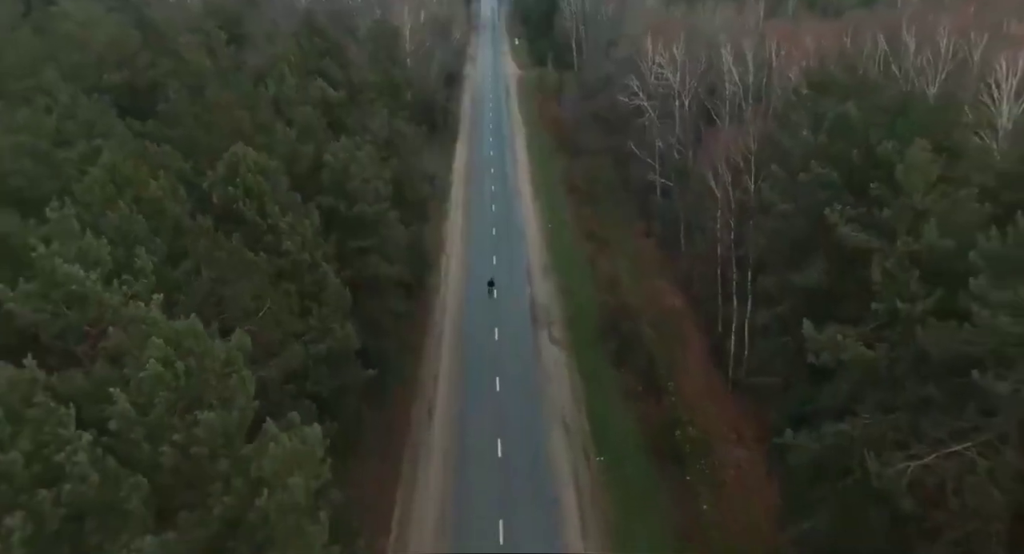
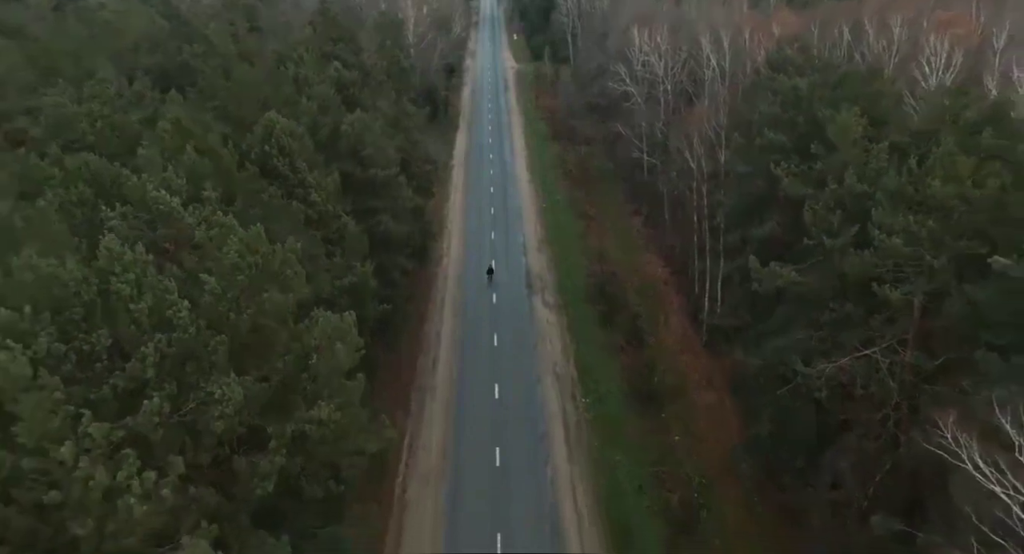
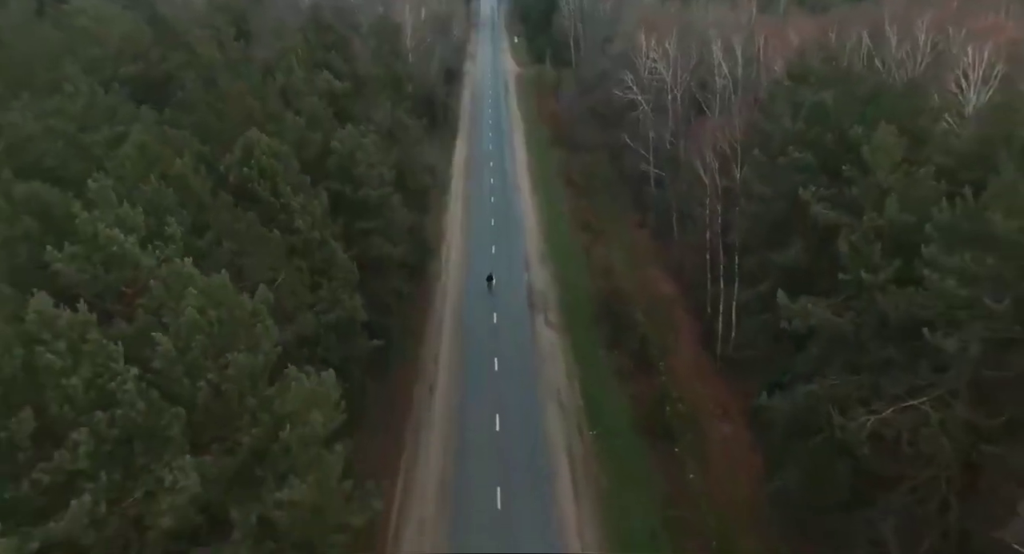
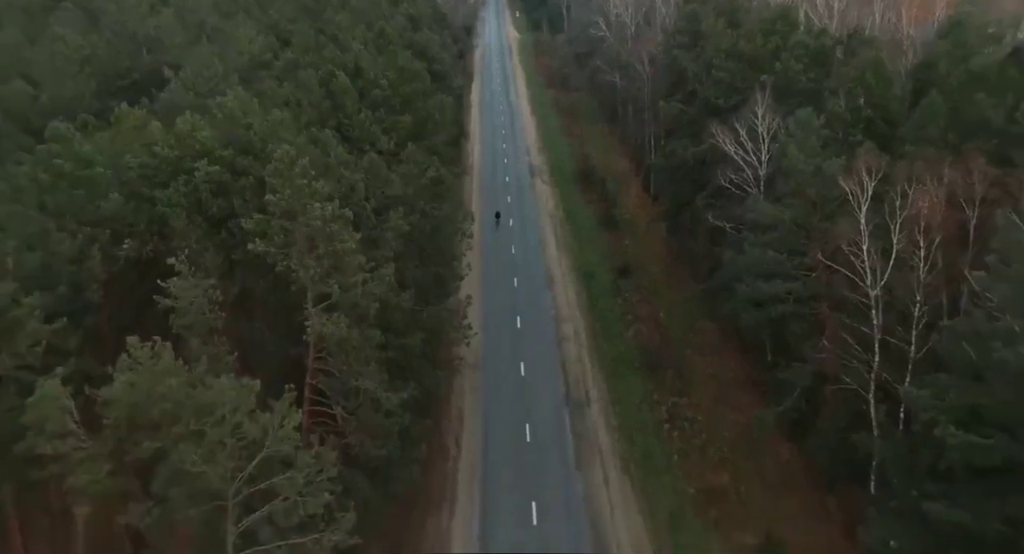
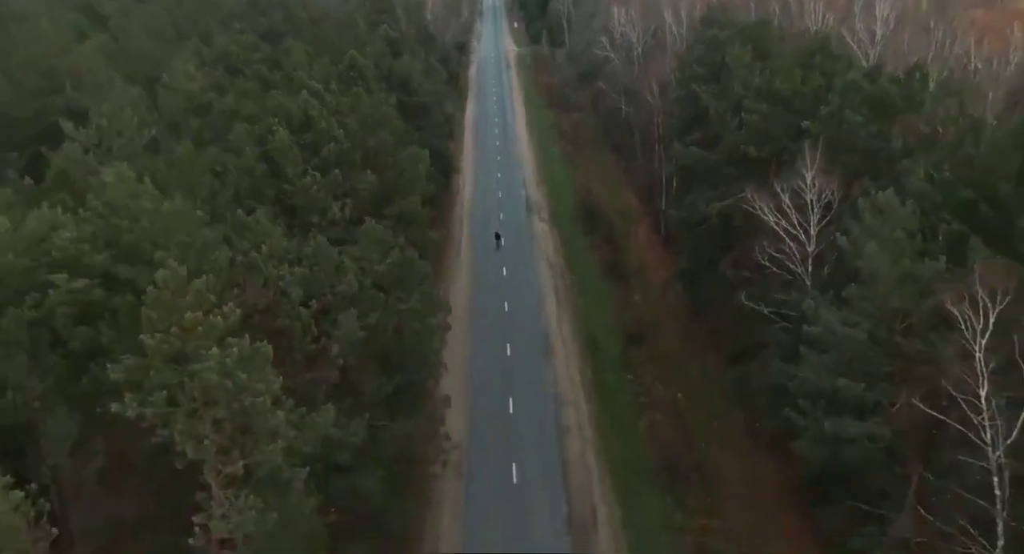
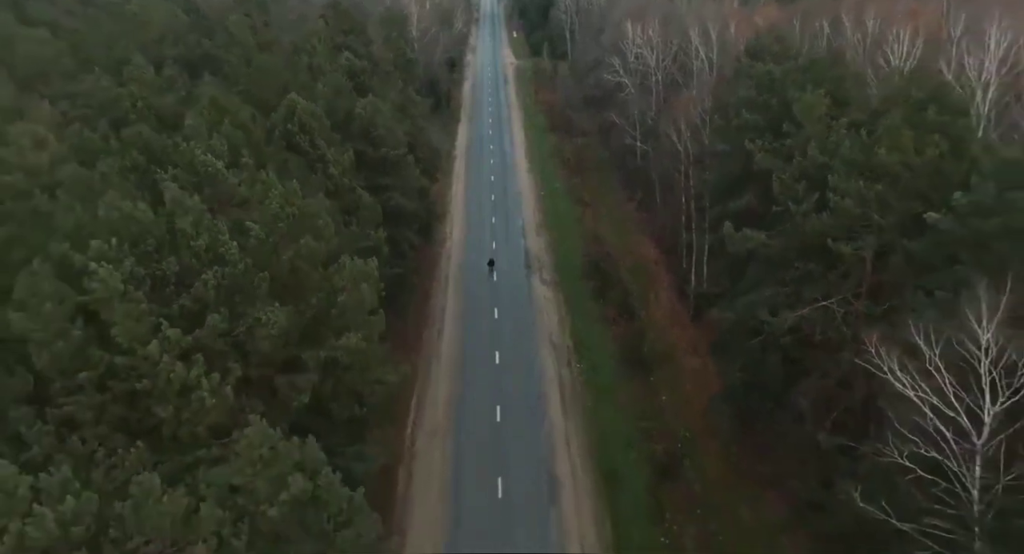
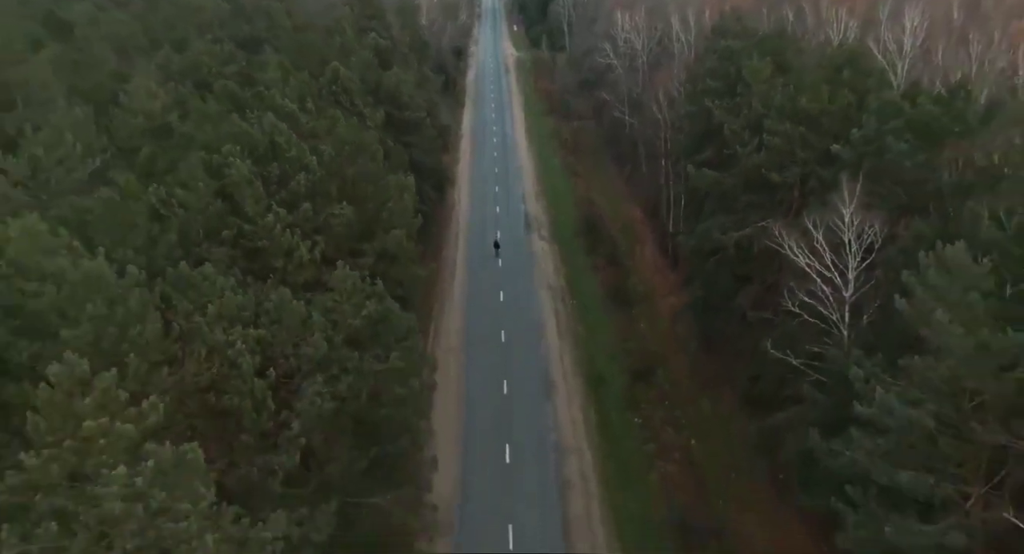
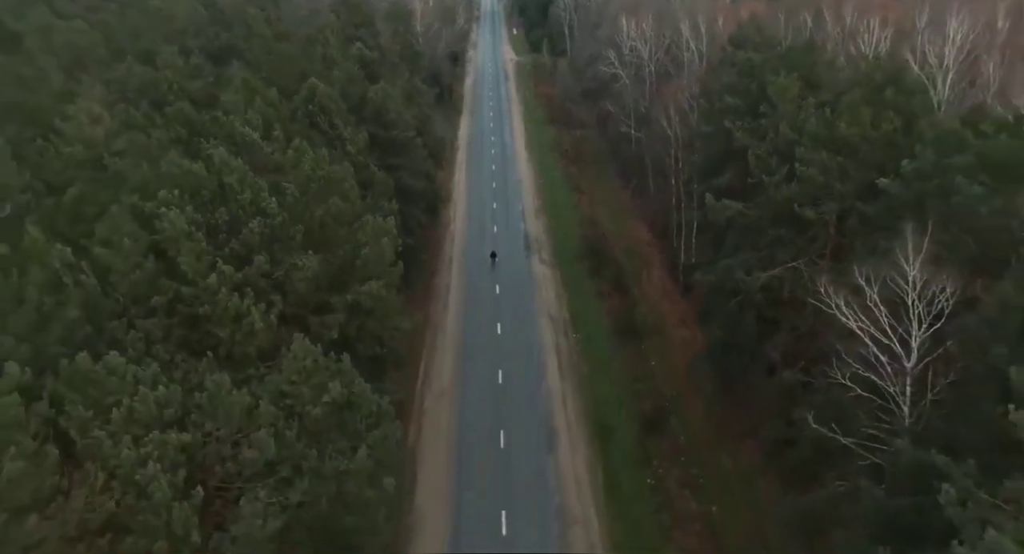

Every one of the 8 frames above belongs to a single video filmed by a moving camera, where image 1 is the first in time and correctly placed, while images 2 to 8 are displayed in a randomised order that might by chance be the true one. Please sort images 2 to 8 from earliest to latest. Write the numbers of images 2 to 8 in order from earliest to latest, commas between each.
3, 2, 6, 8, 7, 5, 4
